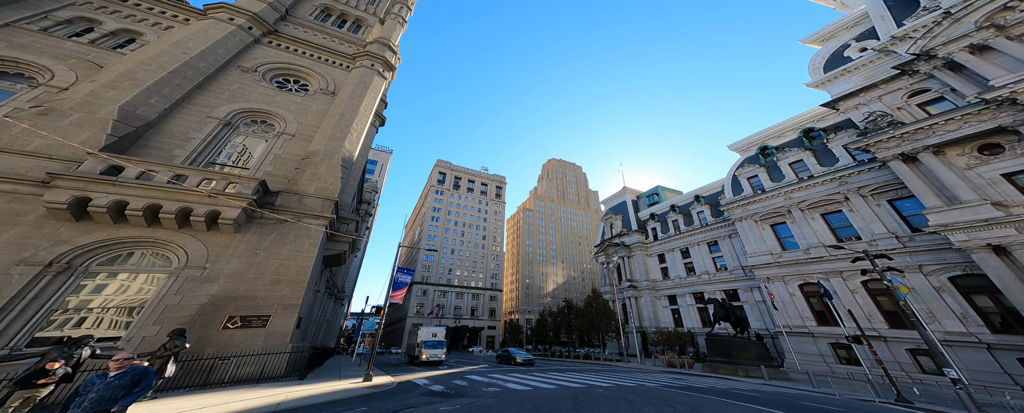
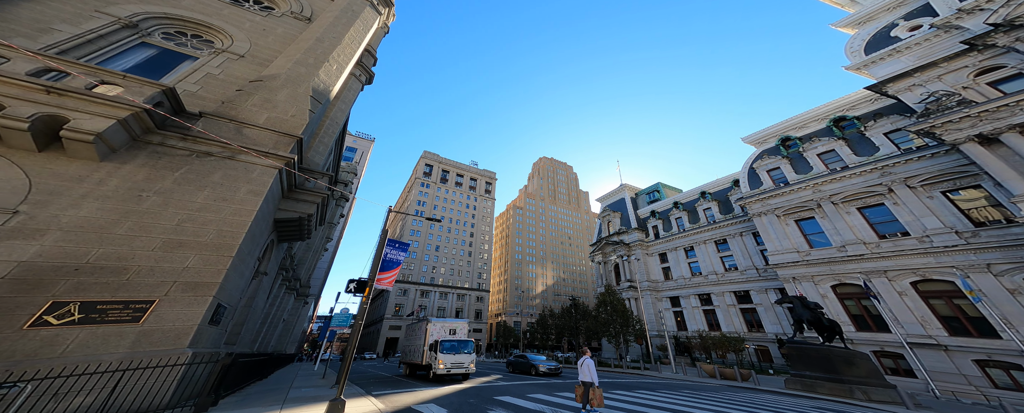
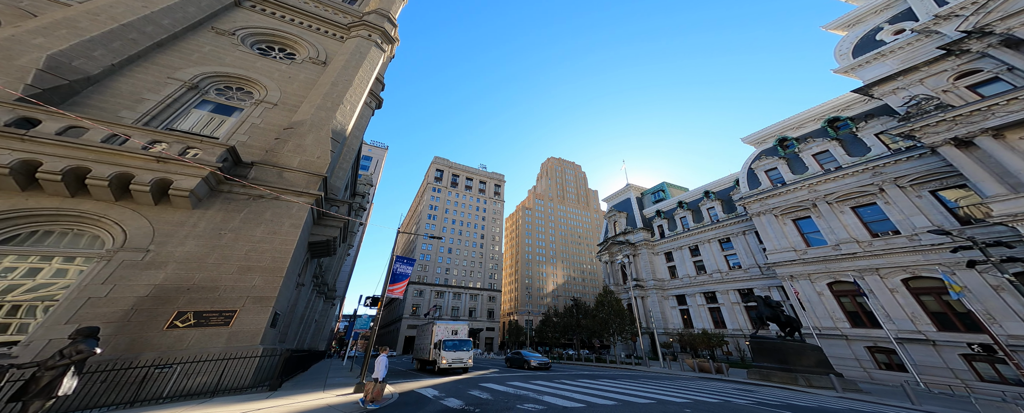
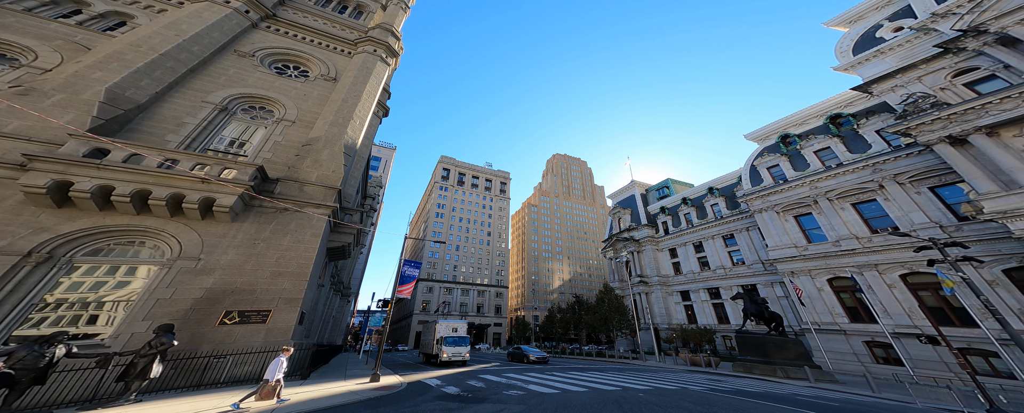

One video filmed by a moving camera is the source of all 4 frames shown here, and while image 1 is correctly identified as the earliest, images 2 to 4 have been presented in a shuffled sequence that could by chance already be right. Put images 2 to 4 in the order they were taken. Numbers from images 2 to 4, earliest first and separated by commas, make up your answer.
4, 3, 2
